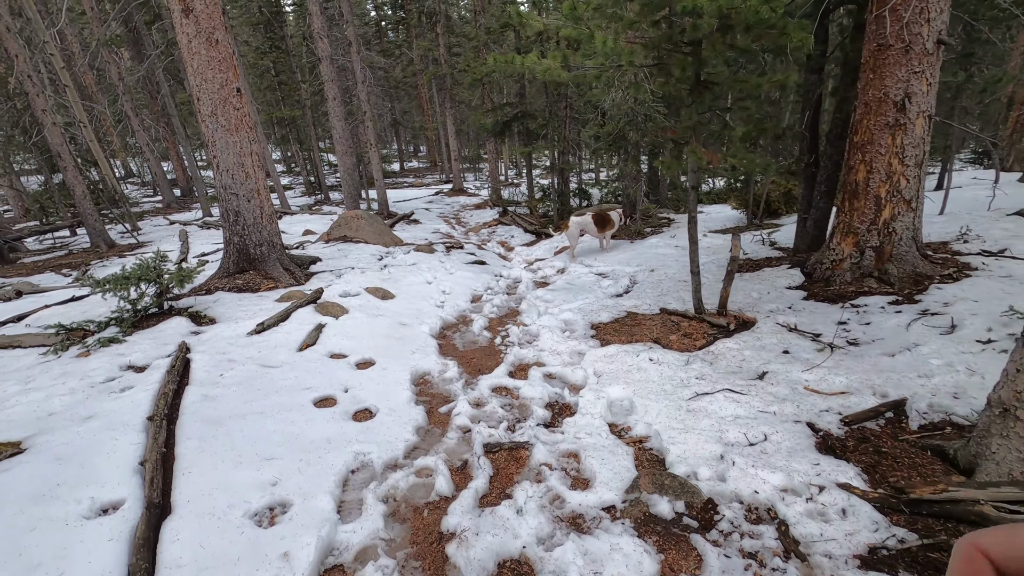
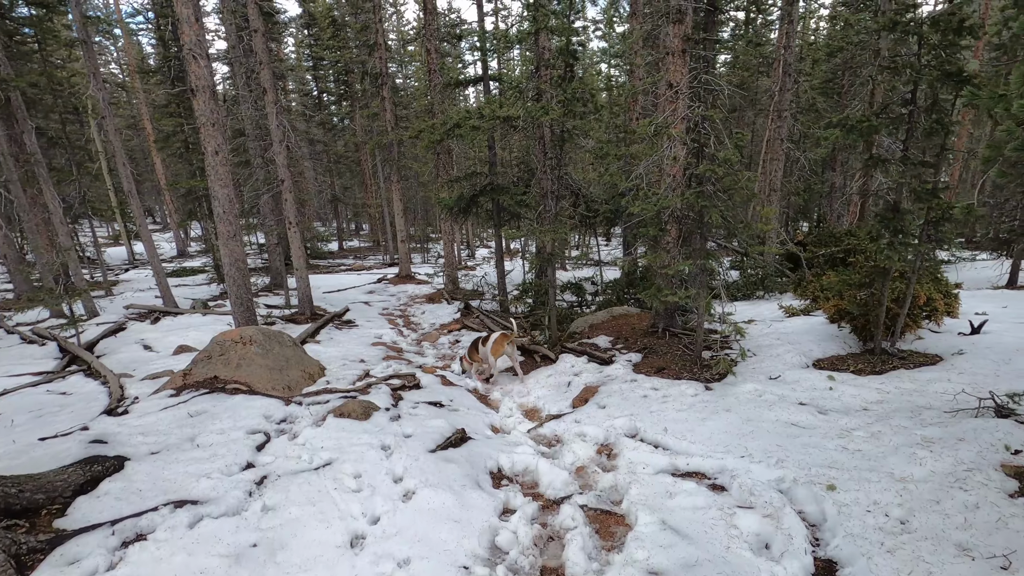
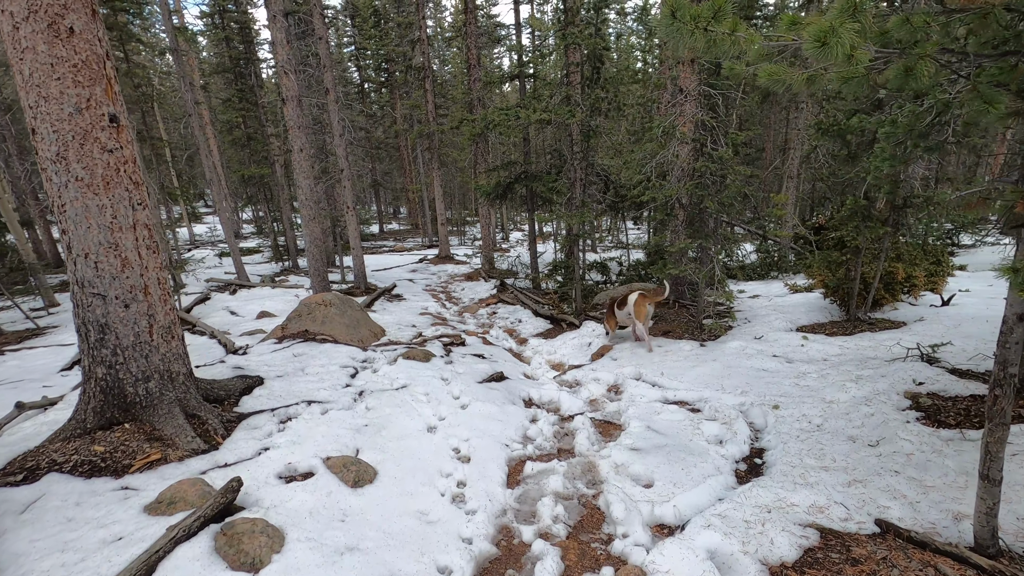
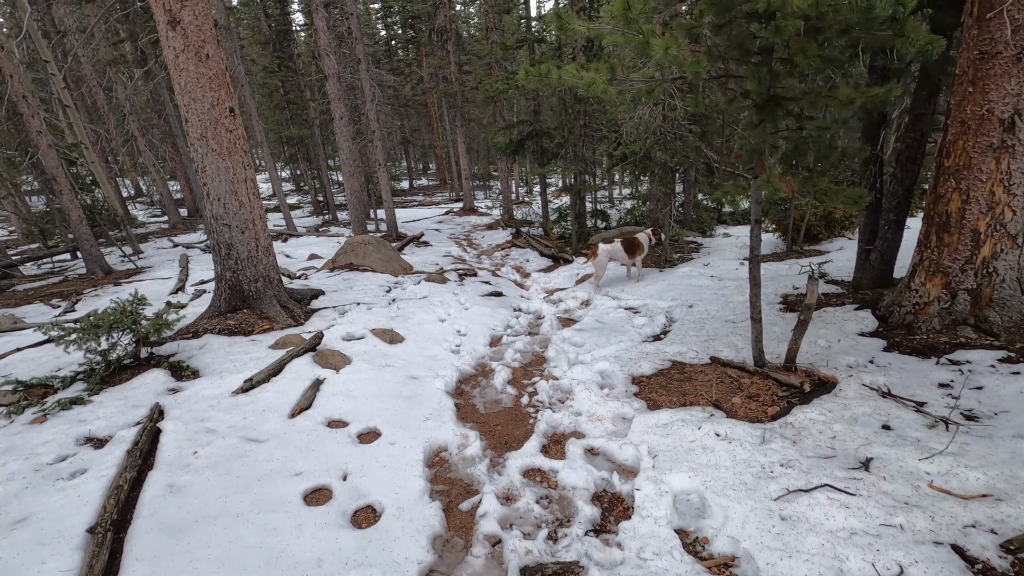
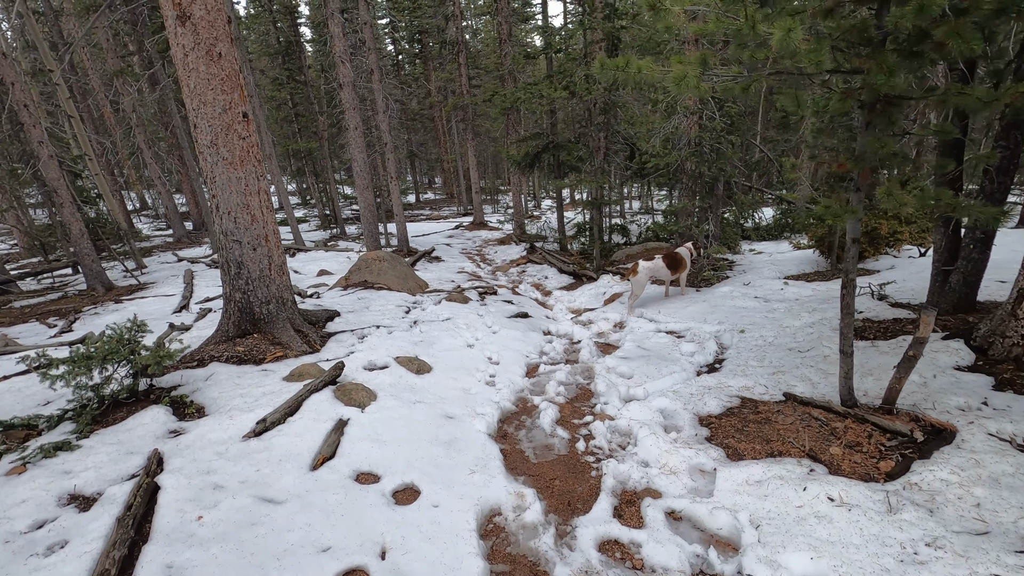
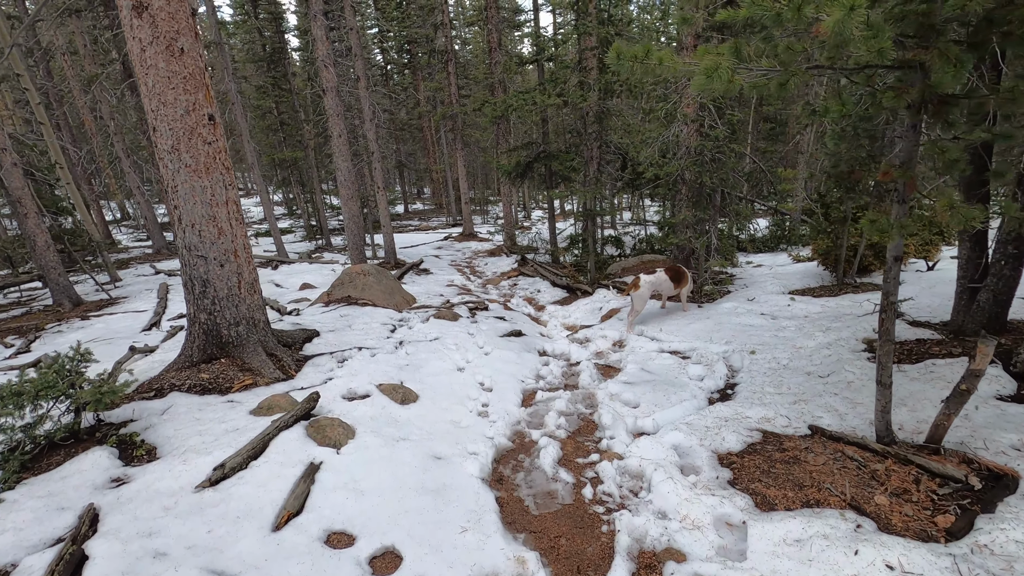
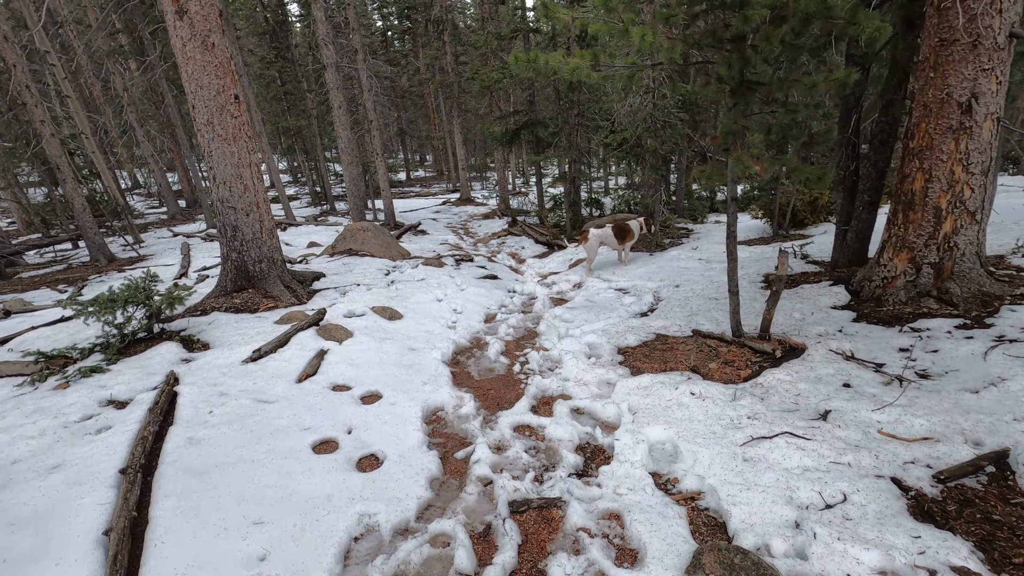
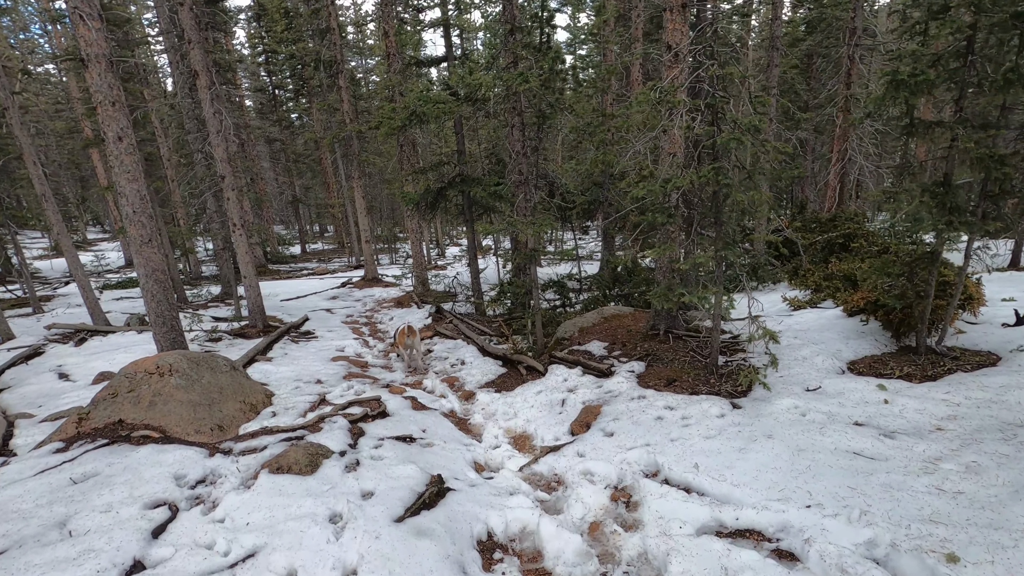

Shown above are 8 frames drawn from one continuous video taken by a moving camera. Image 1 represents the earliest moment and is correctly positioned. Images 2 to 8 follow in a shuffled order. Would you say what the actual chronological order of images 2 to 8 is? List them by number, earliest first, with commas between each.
7, 4, 5, 6, 3, 2, 8
